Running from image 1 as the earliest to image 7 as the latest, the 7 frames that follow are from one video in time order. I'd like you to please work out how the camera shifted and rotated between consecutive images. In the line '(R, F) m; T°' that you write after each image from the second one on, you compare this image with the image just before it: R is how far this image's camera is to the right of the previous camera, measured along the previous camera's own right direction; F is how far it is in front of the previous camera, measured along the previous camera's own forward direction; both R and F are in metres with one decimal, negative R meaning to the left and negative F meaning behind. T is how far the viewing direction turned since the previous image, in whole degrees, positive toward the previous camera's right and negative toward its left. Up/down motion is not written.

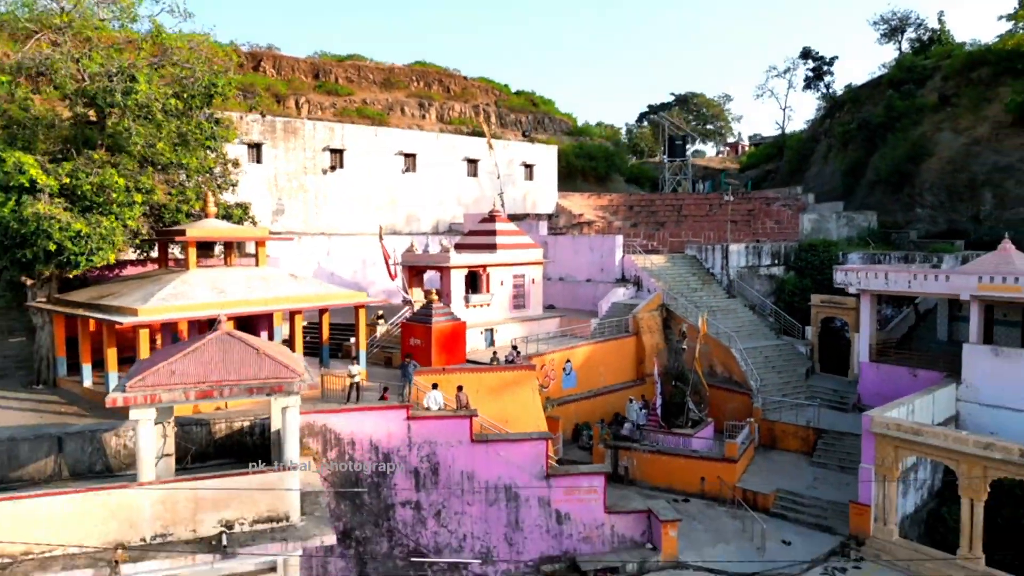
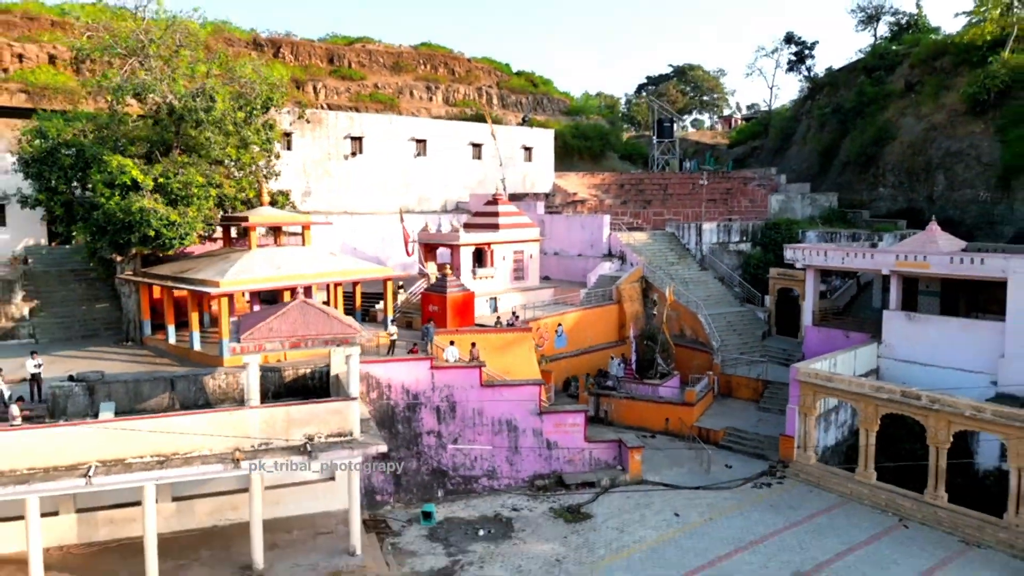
(0.0, -2.3) m; 0°
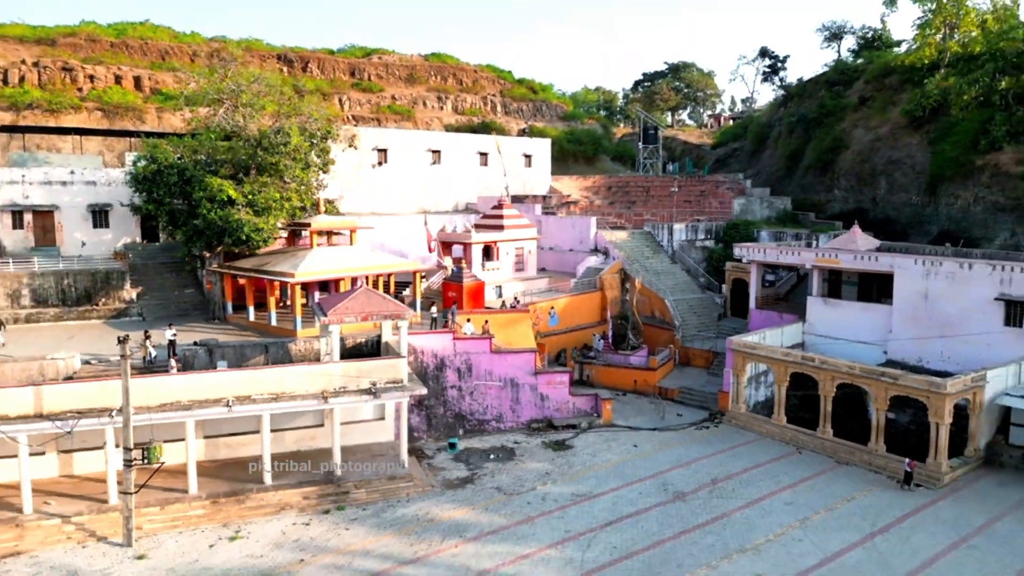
(0.0, -3.5) m; 0°
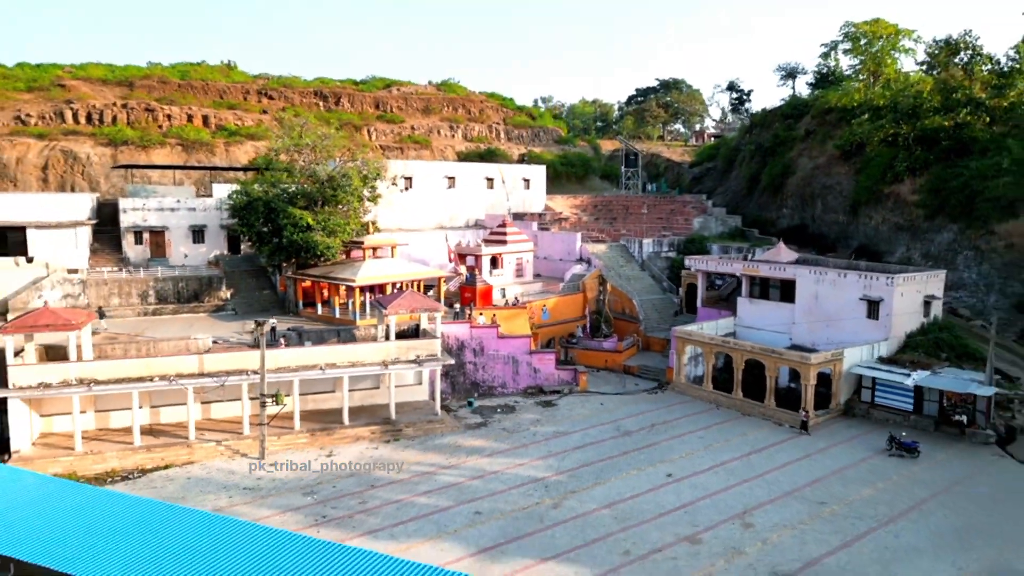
(0.0, -5.3) m; 0°
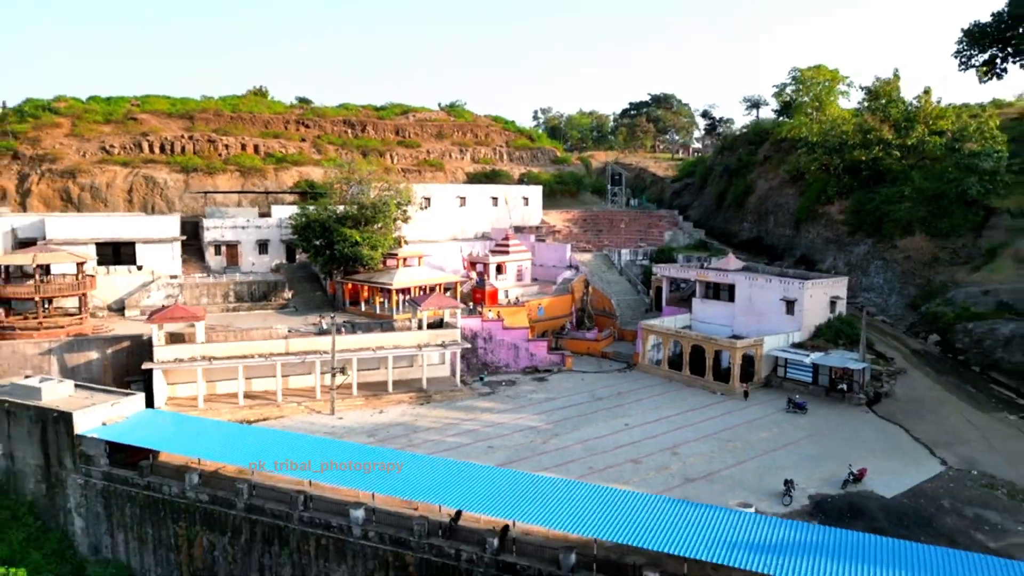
(0.0, -5.7) m; 0°
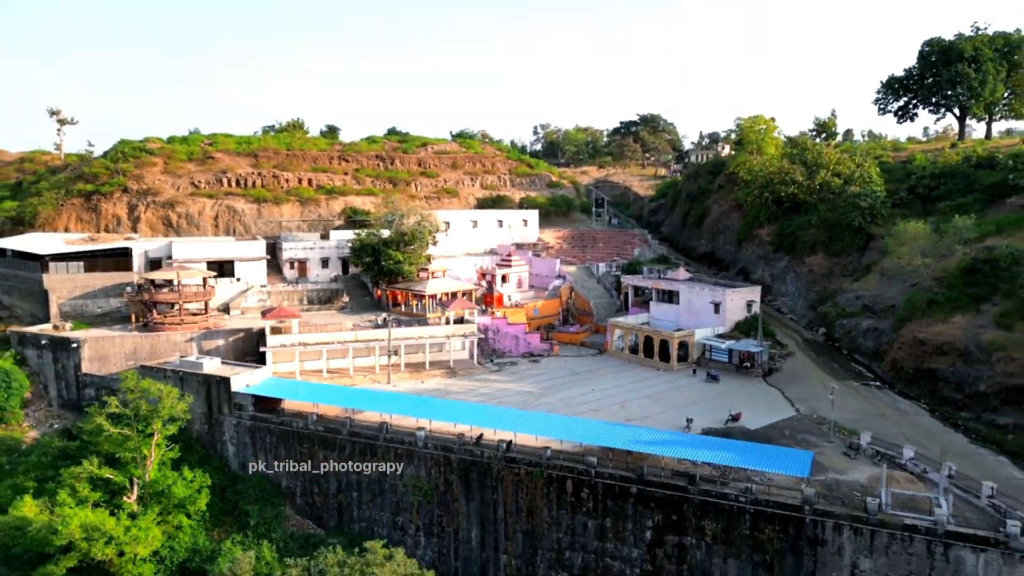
(0.0, -9.0) m; 0°
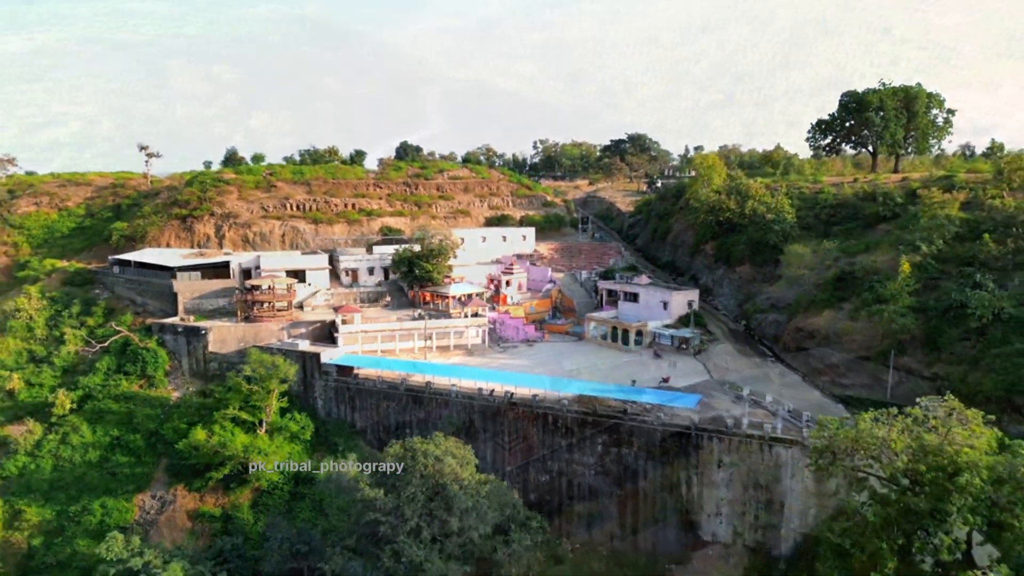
(0.0, -11.7) m; 0°
